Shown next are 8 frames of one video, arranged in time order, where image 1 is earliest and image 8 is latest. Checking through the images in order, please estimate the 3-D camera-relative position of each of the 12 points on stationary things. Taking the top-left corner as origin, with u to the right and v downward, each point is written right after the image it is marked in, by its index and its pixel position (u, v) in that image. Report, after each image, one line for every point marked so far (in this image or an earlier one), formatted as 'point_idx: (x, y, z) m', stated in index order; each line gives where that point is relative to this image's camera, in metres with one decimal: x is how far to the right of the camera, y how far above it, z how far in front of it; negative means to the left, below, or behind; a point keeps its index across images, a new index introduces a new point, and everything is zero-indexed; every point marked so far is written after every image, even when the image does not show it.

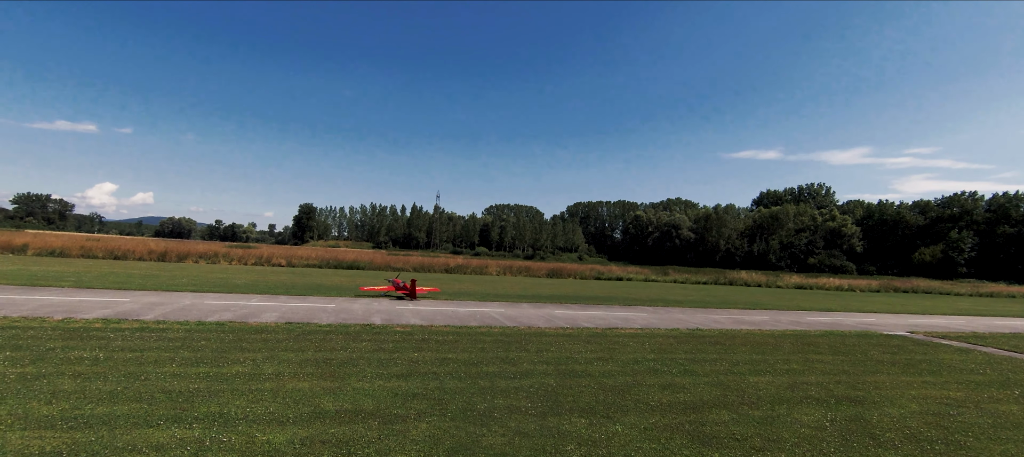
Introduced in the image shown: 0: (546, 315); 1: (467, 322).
0: (+0.7, -1.7, +10.2) m
1: (-0.8, -1.6, +8.7) m
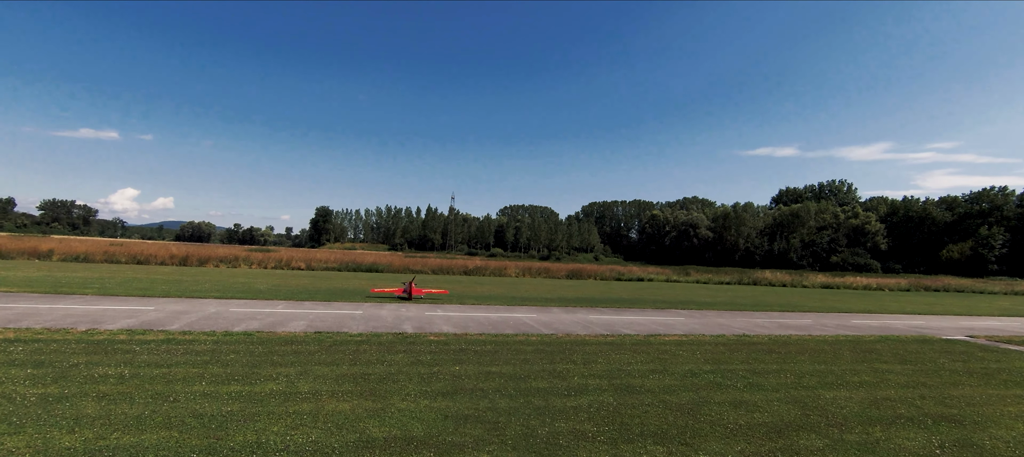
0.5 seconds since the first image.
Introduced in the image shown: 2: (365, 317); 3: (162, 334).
0: (+1.3, -1.8, +9.8) m
1: (-0.2, -1.6, +8.3) m
2: (-2.5, -1.5, +8.8) m
3: (-4.4, -1.3, +6.5) m
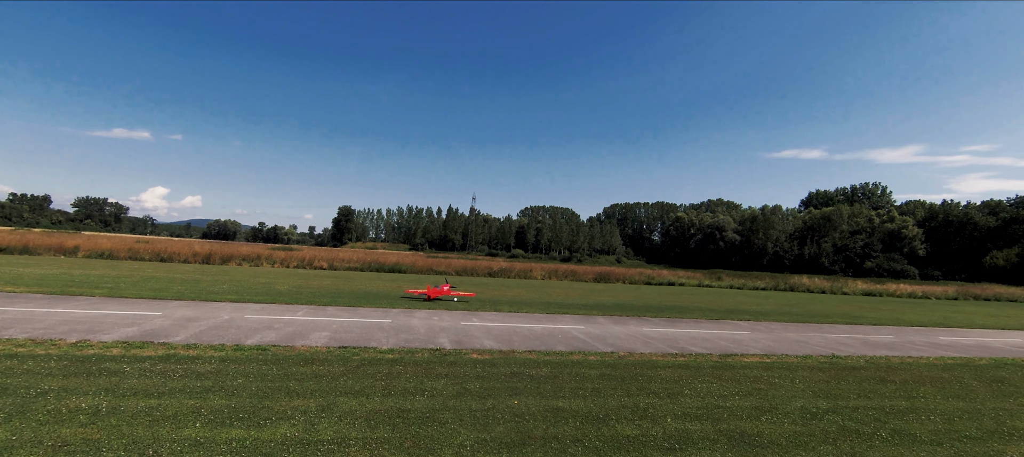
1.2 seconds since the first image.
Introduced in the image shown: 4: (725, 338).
0: (+2.1, -1.8, +8.6) m
1: (+0.5, -1.6, +7.2) m
2: (-1.8, -1.5, +7.7) m
3: (-3.8, -1.3, +5.5) m
4: (+3.6, -1.9, +8.6) m
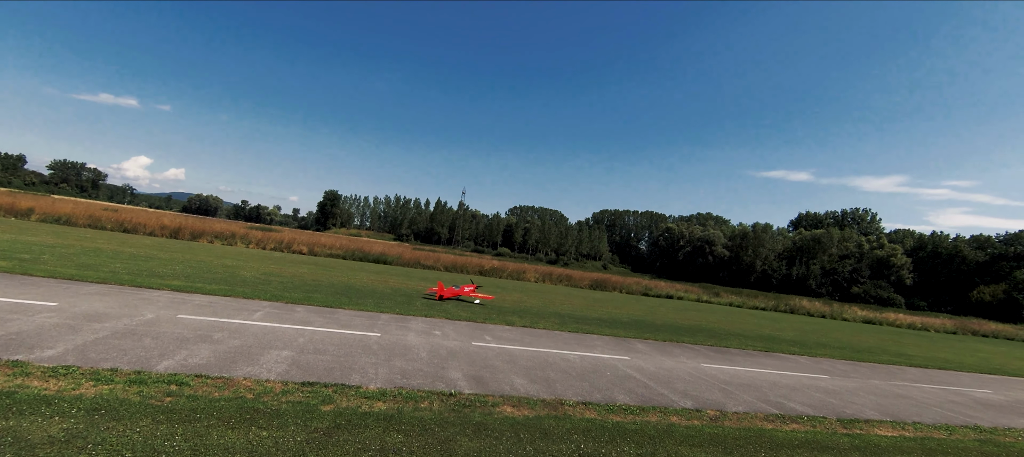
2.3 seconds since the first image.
0: (+2.4, -1.9, +6.5) m
1: (+0.9, -1.6, +5.1) m
2: (-1.4, -1.3, +5.6) m
3: (-3.3, -0.9, +3.3) m
4: (+3.9, -2.1, +6.6) m
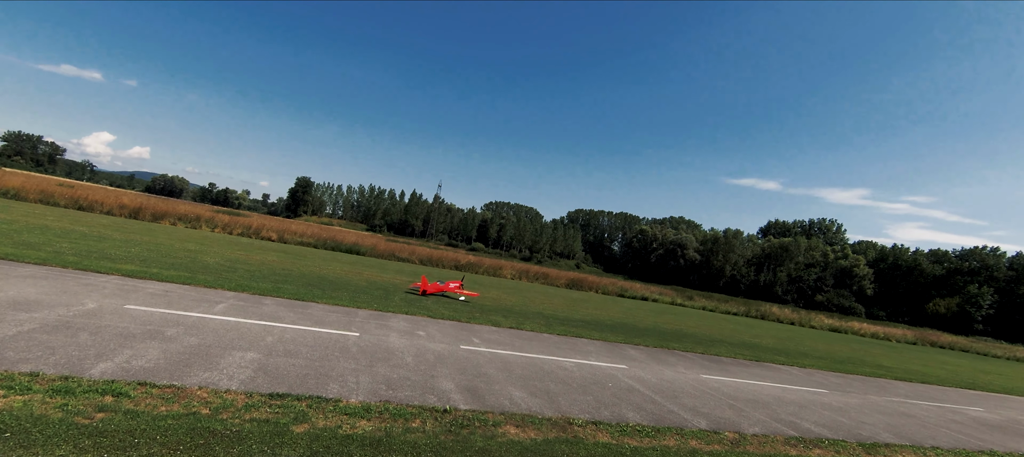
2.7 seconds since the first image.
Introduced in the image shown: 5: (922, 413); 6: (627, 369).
0: (+2.3, -1.9, +6.1) m
1: (+0.9, -1.6, +4.6) m
2: (-1.4, -1.2, +4.9) m
3: (-3.2, -0.8, +2.6) m
4: (+3.8, -2.2, +6.2) m
5: (+5.7, -2.6, +7.1) m
6: (+1.5, -1.8, +6.5) m
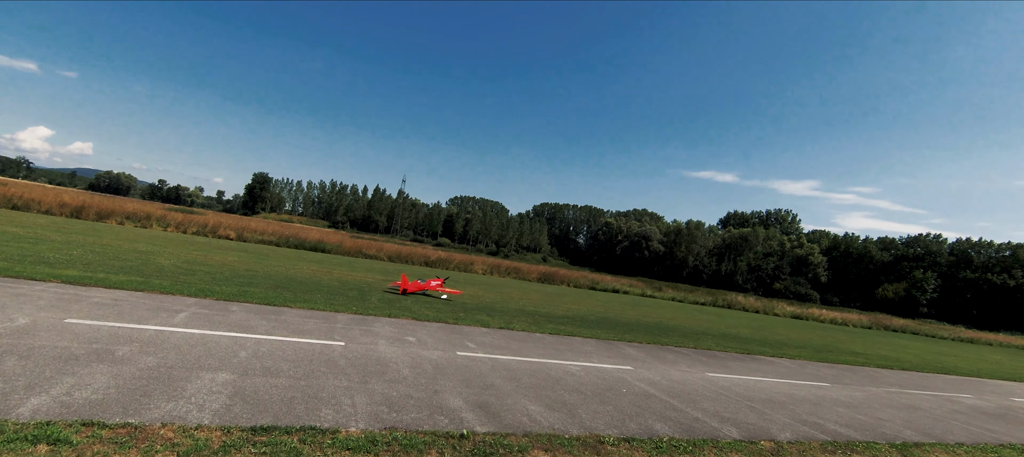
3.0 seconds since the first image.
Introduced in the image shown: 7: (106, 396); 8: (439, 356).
0: (+2.3, -1.8, +5.8) m
1: (+1.0, -1.5, +4.1) m
2: (-1.3, -1.1, +4.4) m
3: (-3.0, -0.8, +1.9) m
4: (+3.8, -2.0, +6.0) m
5: (+5.6, -2.4, +7.0) m
6: (+1.4, -1.7, +6.1) m
7: (-2.3, -1.0, +2.9) m
8: (-0.8, -1.3, +5.2) m
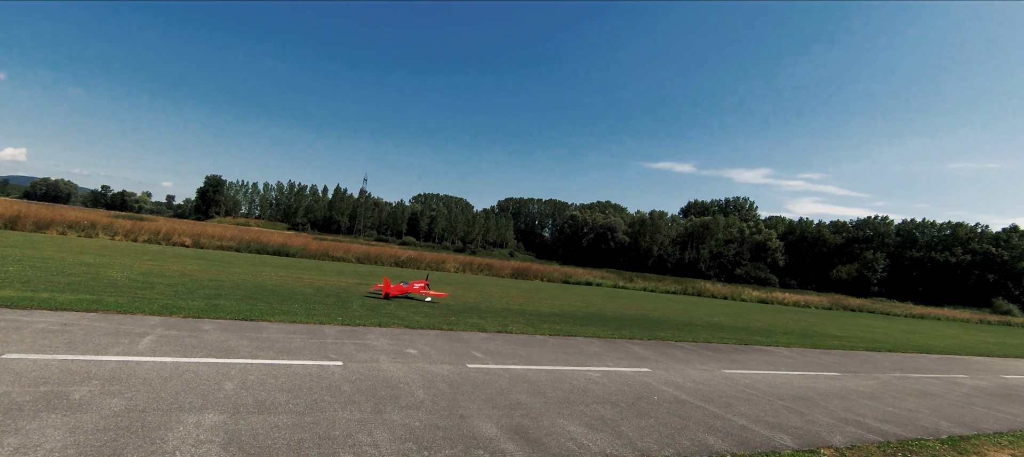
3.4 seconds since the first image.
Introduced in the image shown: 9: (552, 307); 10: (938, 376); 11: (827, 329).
0: (+2.5, -1.7, +5.4) m
1: (+1.3, -1.5, +3.7) m
2: (-1.1, -1.2, +3.8) m
3: (-2.6, -0.9, +1.2) m
4: (+3.9, -1.9, +5.8) m
5: (+5.7, -2.2, +6.9) m
6: (+1.5, -1.6, +5.7) m
7: (-2.0, -1.0, +2.3) m
8: (-0.6, -1.3, +4.6) m
9: (+1.1, -2.2, +14.3) m
10: (+6.8, -2.3, +8.2) m
11: (+10.9, -3.5, +17.7) m
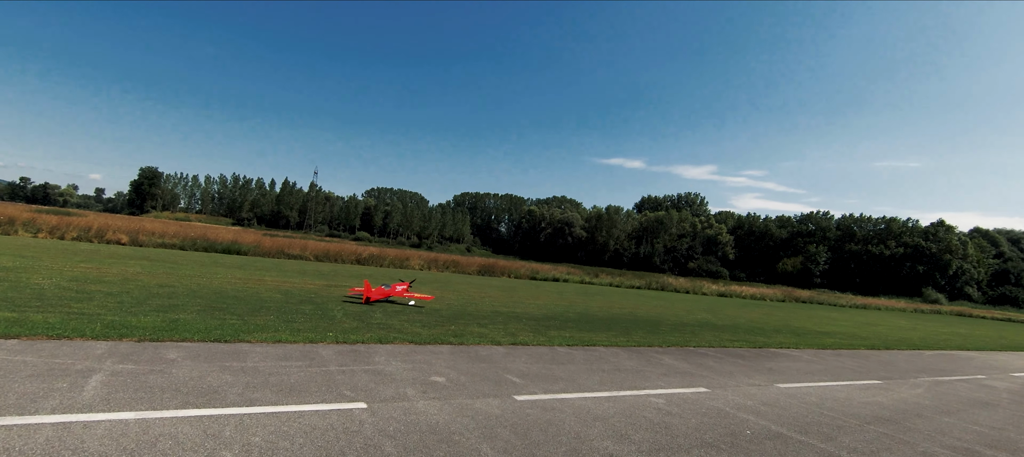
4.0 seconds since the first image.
0: (+2.8, -1.7, +4.8) m
1: (+1.8, -1.5, +3.0) m
2: (-0.5, -1.2, +2.8) m
3: (-1.8, -0.9, +0.1) m
4: (+4.3, -1.9, +5.2) m
5: (+5.9, -2.1, +6.5) m
6: (+1.9, -1.6, +4.9) m
7: (-1.3, -1.1, +1.2) m
8: (-0.1, -1.3, +3.7) m
9: (+0.7, -2.1, +13.5) m
10: (+6.9, -2.3, +7.9) m
11: (+10.1, -3.3, +17.8) m
